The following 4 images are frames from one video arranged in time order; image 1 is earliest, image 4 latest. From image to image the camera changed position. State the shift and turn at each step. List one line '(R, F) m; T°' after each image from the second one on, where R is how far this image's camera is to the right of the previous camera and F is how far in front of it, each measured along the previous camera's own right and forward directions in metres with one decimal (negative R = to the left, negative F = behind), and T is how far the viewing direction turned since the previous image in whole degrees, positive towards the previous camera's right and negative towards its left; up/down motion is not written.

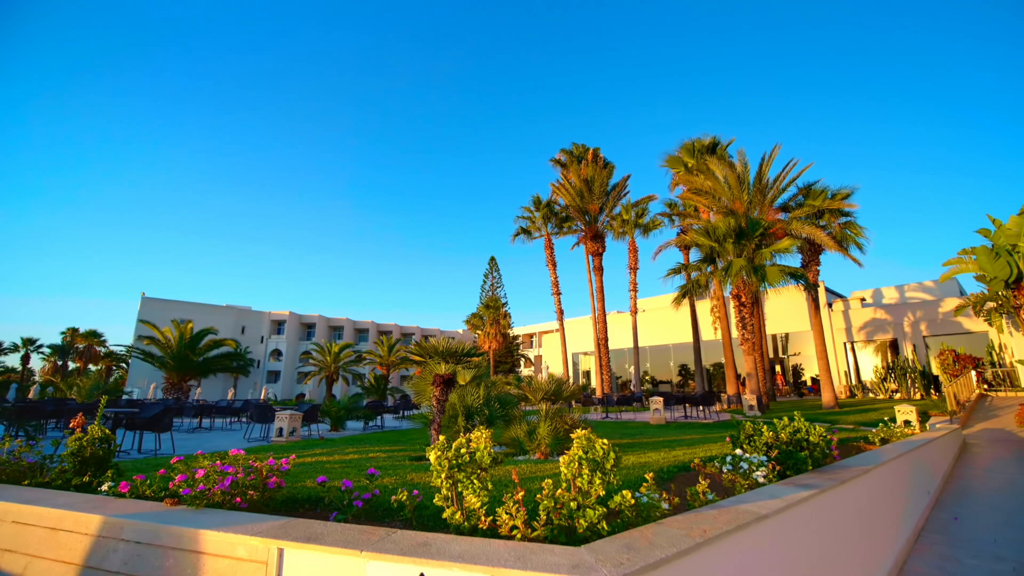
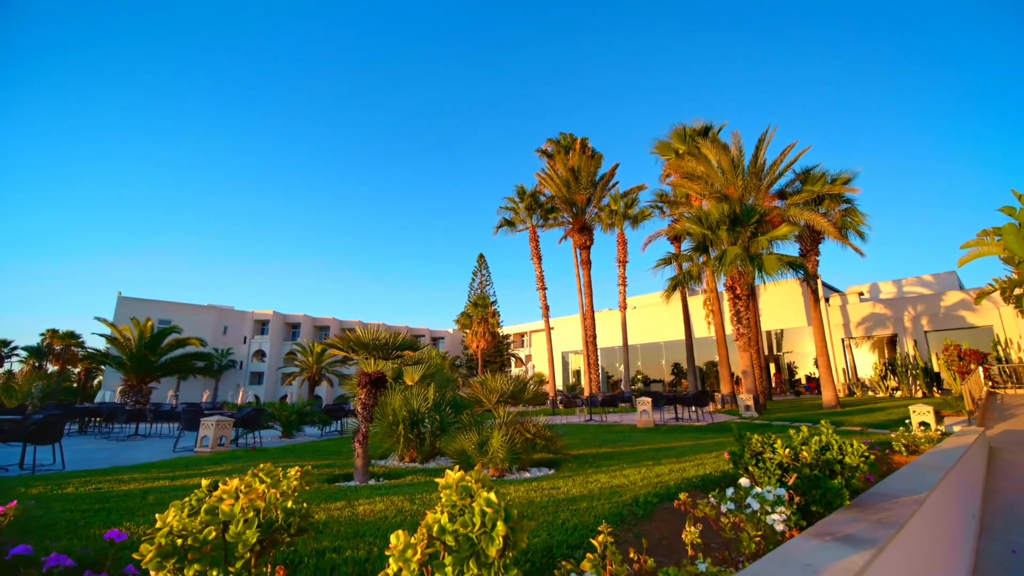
(+0.6, +1.3) m; +1°
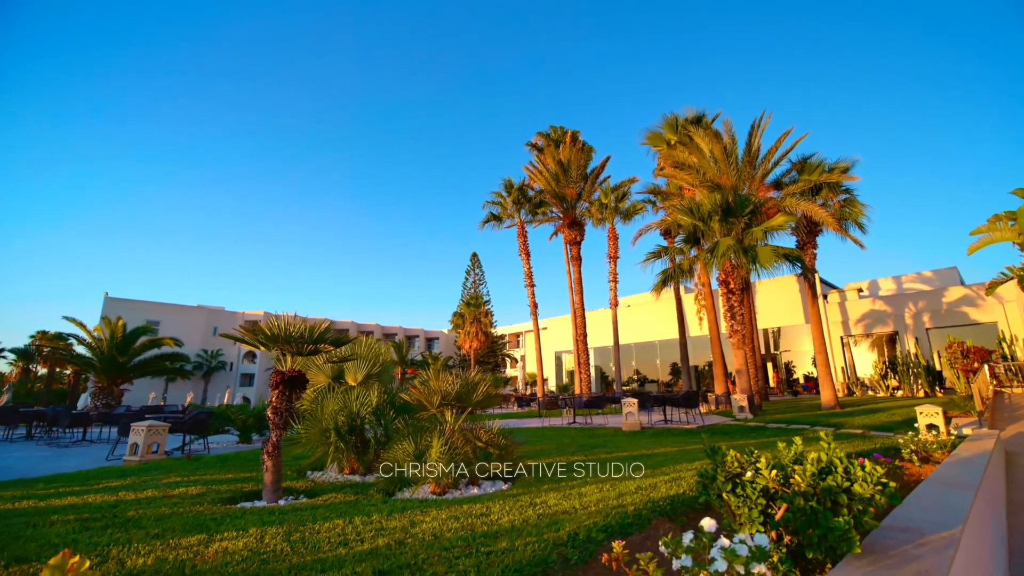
(+0.6, +0.8) m; 0°
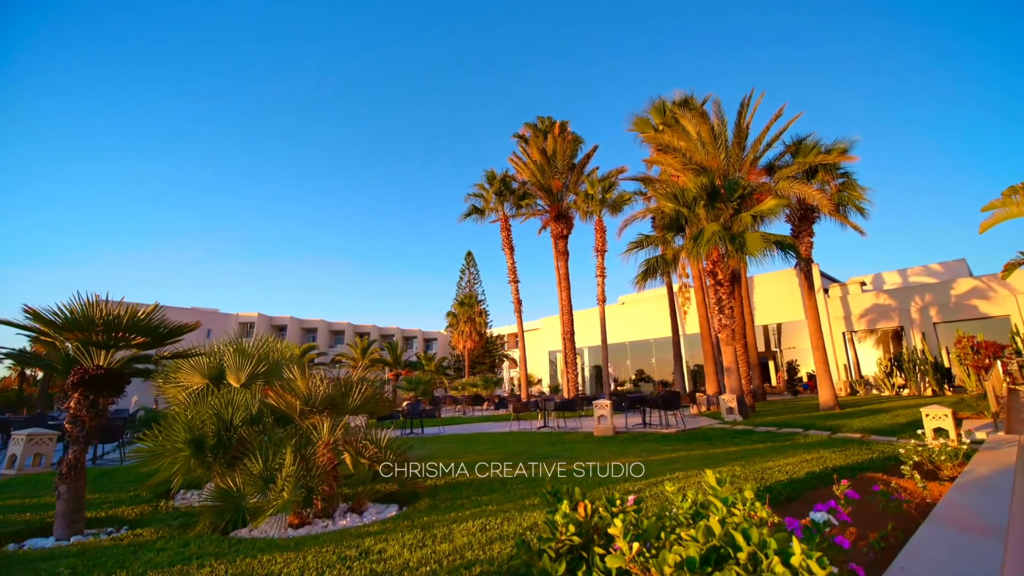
(+1.0, +1.1) m; -1°
